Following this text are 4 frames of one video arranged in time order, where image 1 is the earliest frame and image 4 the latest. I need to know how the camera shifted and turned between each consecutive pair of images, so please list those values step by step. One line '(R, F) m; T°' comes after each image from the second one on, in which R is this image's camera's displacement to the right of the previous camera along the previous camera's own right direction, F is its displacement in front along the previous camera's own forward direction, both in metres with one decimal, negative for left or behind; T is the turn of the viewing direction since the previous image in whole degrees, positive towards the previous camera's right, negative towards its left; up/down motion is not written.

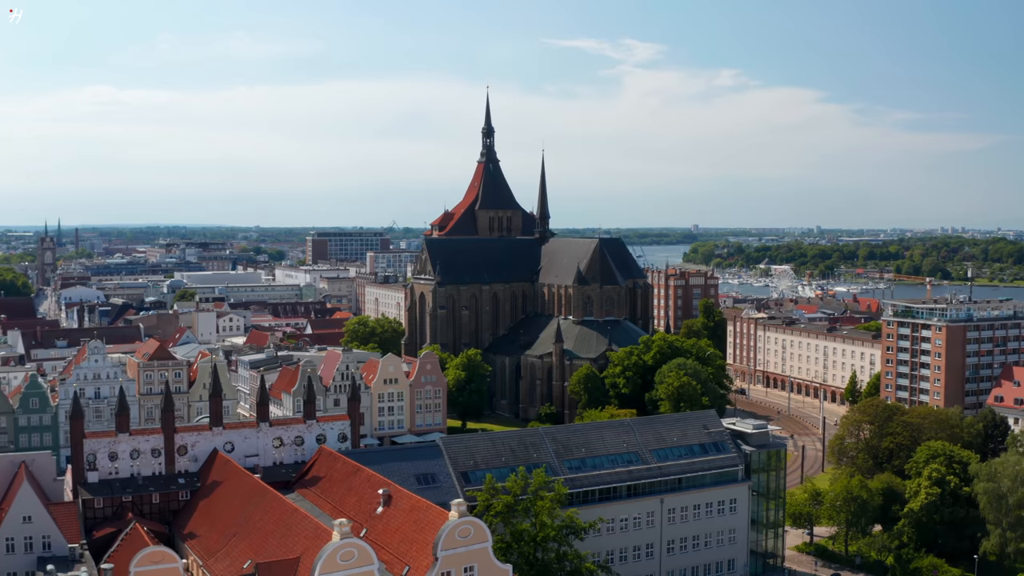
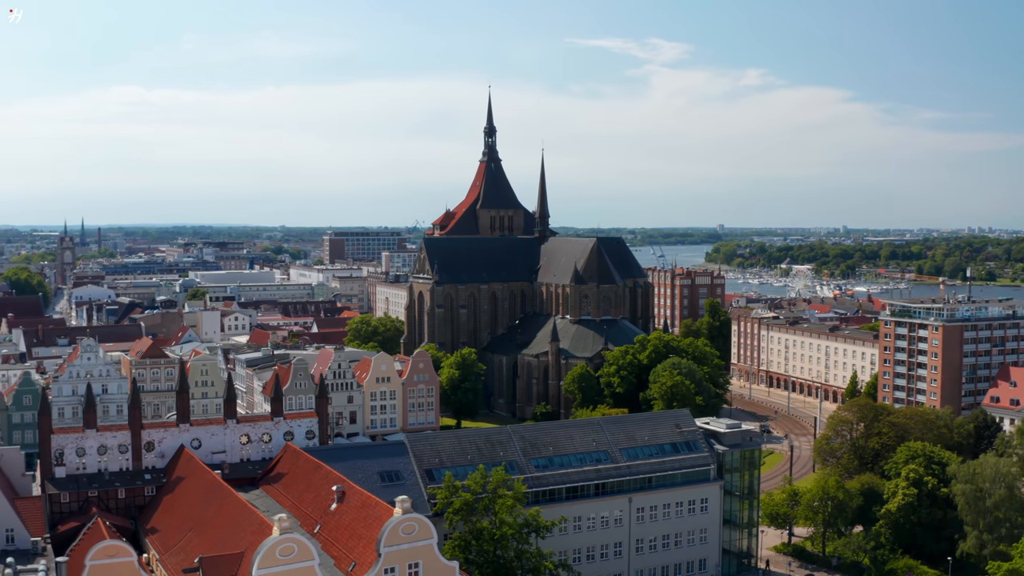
(+2.0, 0.0) m; -2°
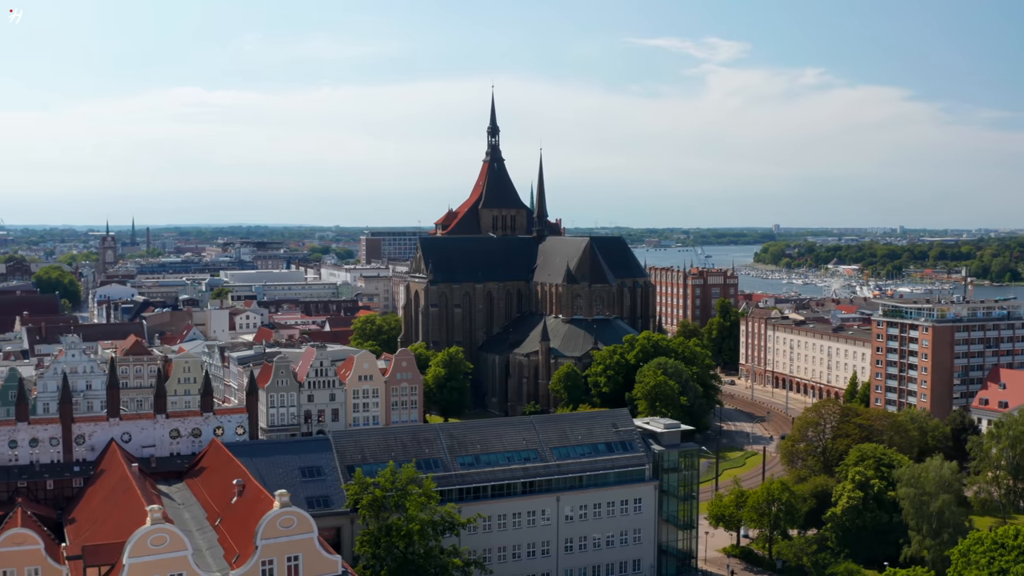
(+4.5, 0.0) m; -3°
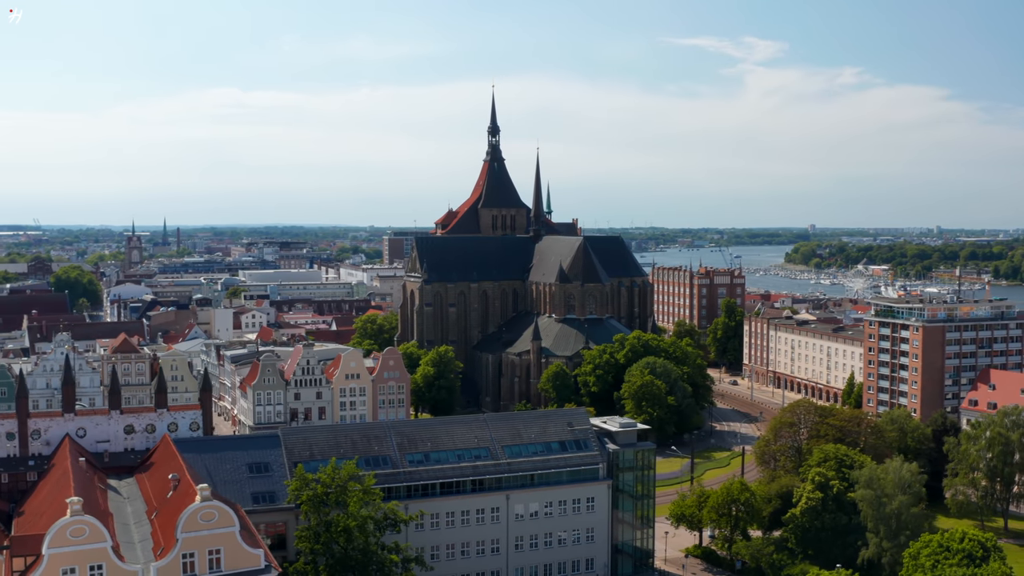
(+3.0, -0.1) m; -2°
